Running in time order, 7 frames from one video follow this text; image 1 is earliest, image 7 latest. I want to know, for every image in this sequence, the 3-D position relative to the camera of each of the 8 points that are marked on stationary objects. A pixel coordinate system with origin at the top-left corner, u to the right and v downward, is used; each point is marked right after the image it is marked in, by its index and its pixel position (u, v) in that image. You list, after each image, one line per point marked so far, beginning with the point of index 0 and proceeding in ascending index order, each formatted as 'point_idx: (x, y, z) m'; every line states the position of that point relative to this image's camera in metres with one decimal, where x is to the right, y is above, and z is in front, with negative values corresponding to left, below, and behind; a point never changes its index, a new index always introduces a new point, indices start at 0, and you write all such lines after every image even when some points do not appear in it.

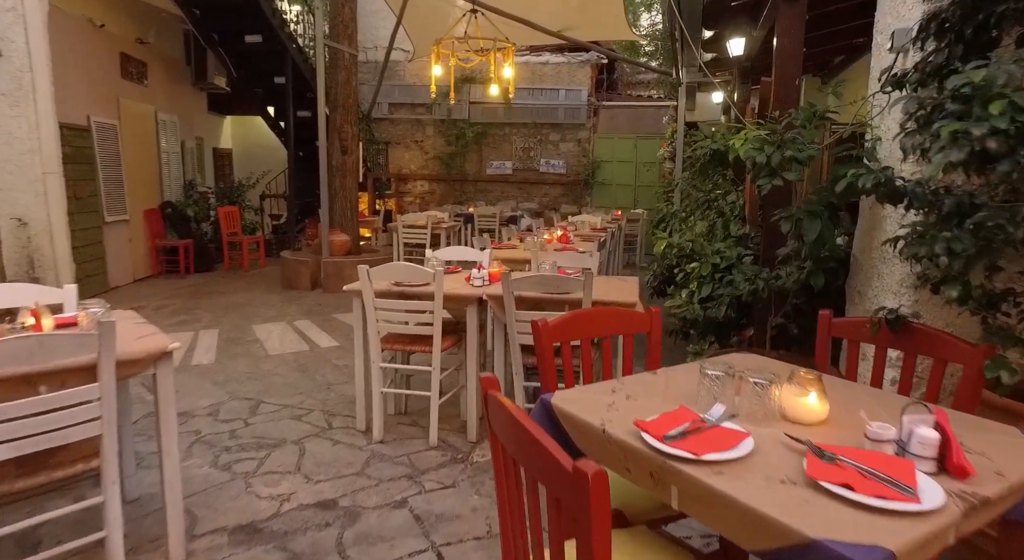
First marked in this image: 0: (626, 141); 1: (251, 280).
0: (+2.1, +2.6, +11.6) m
1: (-3.4, 0.0, +8.0) m
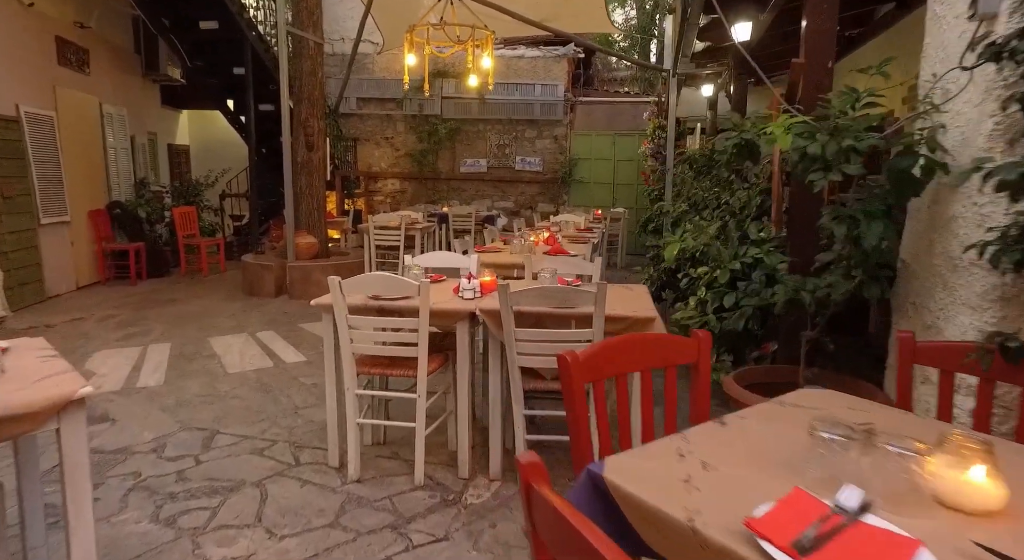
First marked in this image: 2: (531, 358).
0: (+1.7, +2.6, +11.3) m
1: (-3.7, -0.1, +7.5) m
2: (+0.1, -0.3, +2.5) m
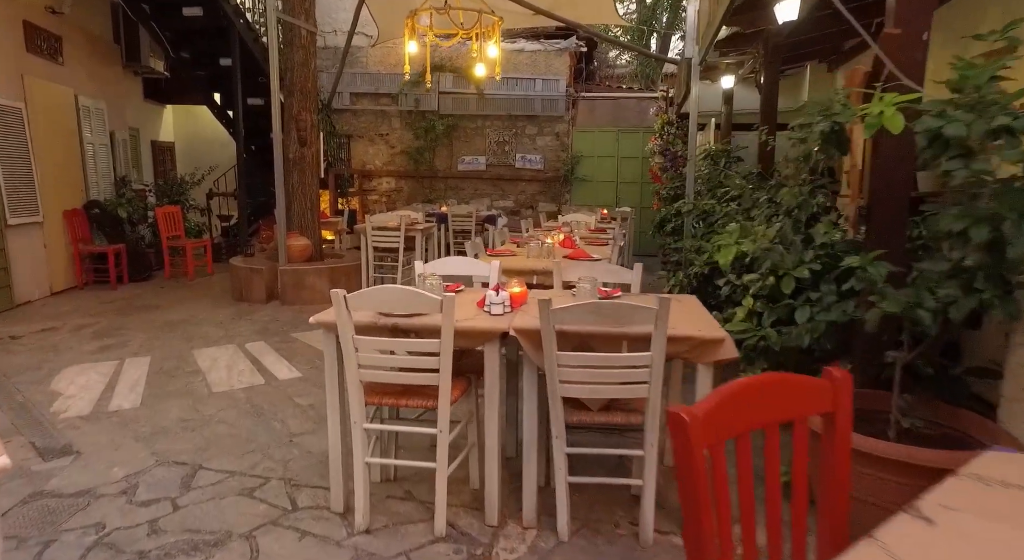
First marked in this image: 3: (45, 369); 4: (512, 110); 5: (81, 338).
0: (+1.7, +2.6, +10.9) m
1: (-3.6, -0.1, +7.0) m
2: (+0.2, -0.4, +2.0) m
3: (-3.1, -0.6, +4.2) m
4: (0.0, +3.0, +10.9) m
5: (-3.5, -0.5, +4.9) m
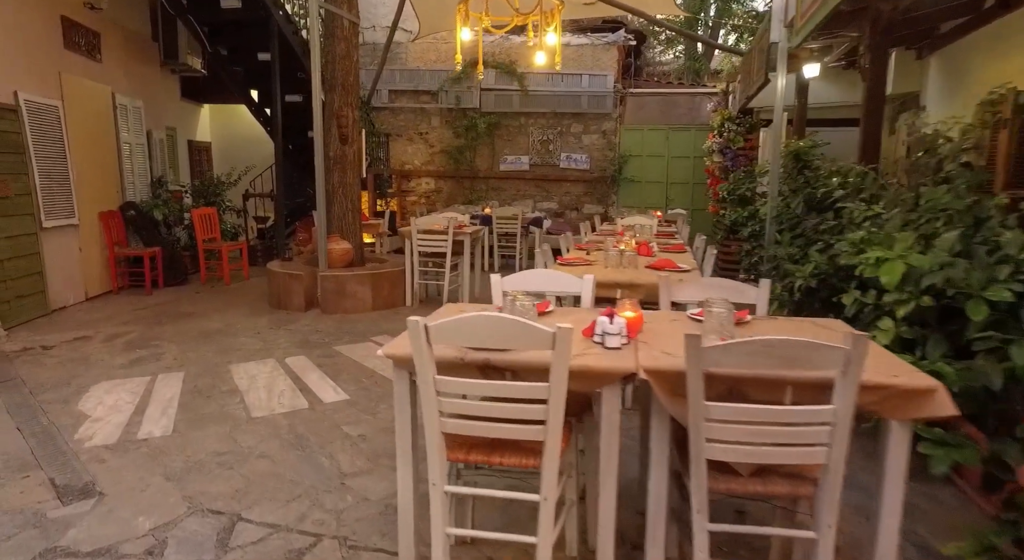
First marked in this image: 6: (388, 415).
0: (+2.4, +2.5, +10.3) m
1: (-3.0, -0.2, +6.7) m
2: (+0.5, -0.4, +1.5) m
3: (-2.7, -0.7, +3.8) m
4: (+0.8, +2.9, +10.4) m
5: (-3.0, -0.5, +4.6) m
6: (-0.7, -0.7, +3.4) m
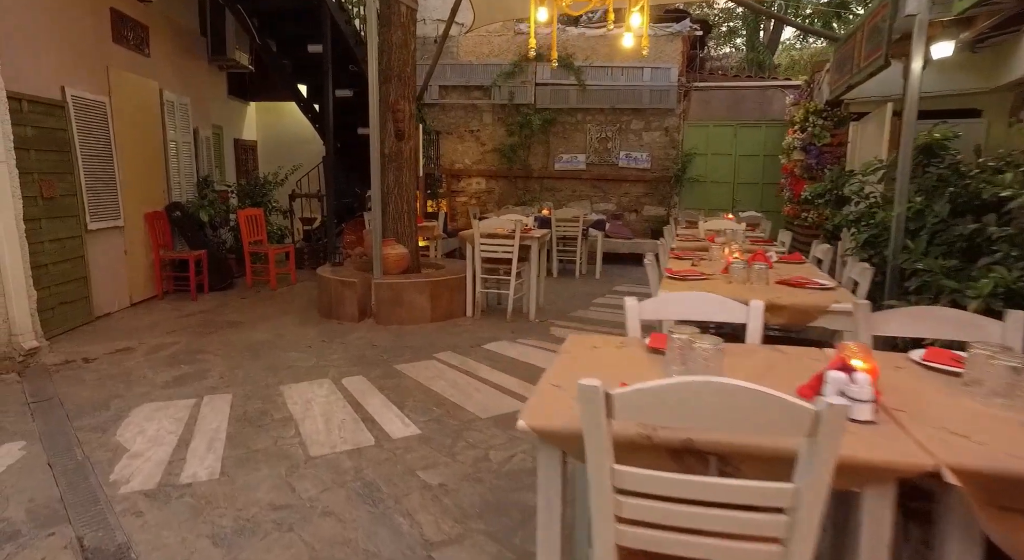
0: (+3.3, +2.3, +9.6) m
1: (-2.4, -0.2, +6.3) m
2: (+0.9, -0.5, +1.0) m
3: (-2.2, -0.7, +3.4) m
4: (+1.7, +2.8, +9.7) m
5: (-2.4, -0.6, +4.2) m
6: (-0.2, -0.8, +2.8) m
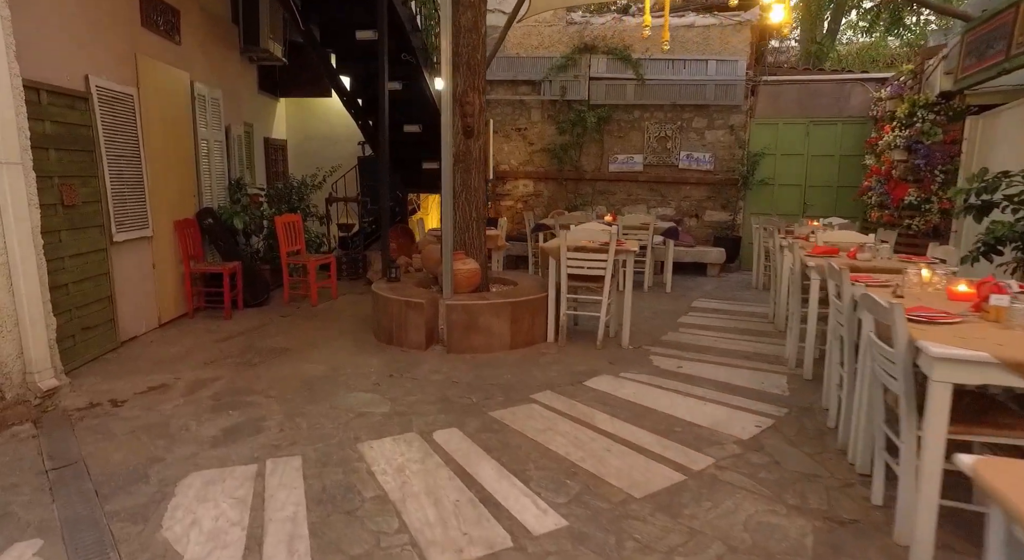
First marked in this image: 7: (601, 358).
0: (+4.1, +2.2, +8.8) m
1: (-1.6, -0.4, +5.5) m
2: (+1.6, -0.6, +0.2) m
3: (-1.5, -0.9, +2.6) m
4: (+2.4, +2.6, +8.9) m
5: (-1.8, -0.7, +3.4) m
6: (+0.5, -1.0, +2.0) m
7: (+0.7, -0.6, +4.6) m
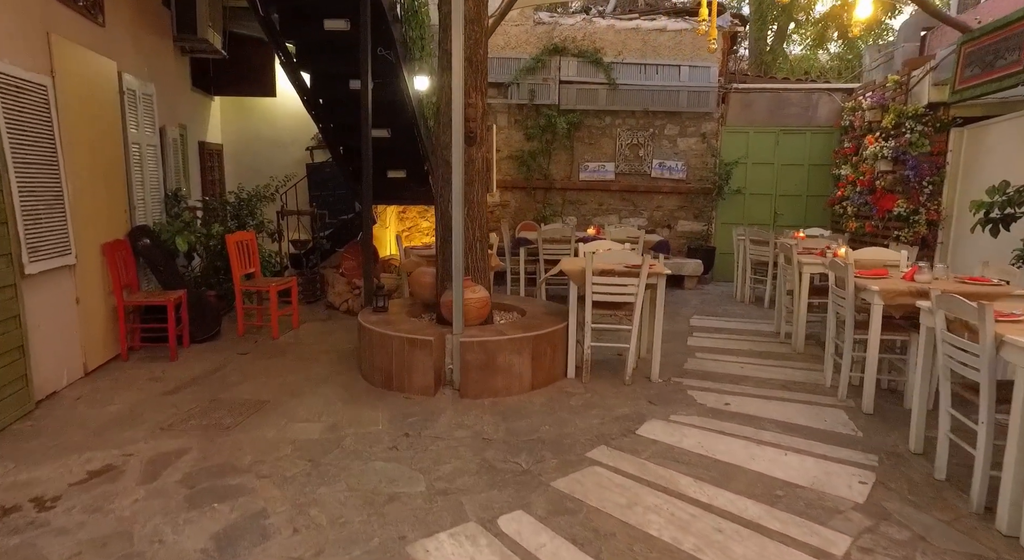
0: (+3.6, +2.0, +8.7) m
1: (-1.6, -0.6, +4.6) m
2: (+2.3, -0.8, -0.3) m
3: (-1.1, -1.1, +1.8) m
4: (+1.9, +2.4, +8.6) m
5: (-1.4, -0.9, +2.6) m
6: (+1.0, -1.1, +1.5) m
7: (+0.8, -0.8, +4.0) m
